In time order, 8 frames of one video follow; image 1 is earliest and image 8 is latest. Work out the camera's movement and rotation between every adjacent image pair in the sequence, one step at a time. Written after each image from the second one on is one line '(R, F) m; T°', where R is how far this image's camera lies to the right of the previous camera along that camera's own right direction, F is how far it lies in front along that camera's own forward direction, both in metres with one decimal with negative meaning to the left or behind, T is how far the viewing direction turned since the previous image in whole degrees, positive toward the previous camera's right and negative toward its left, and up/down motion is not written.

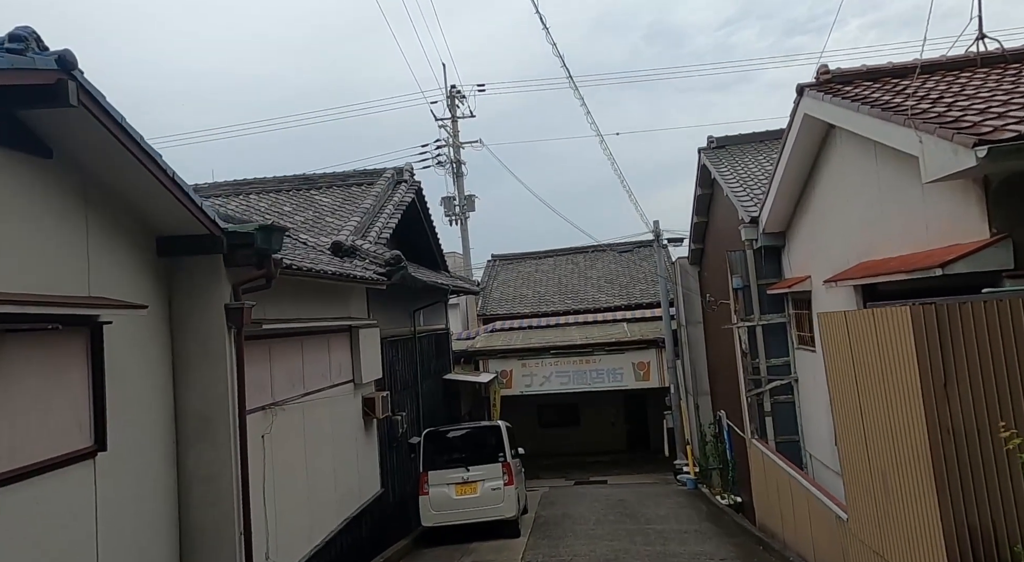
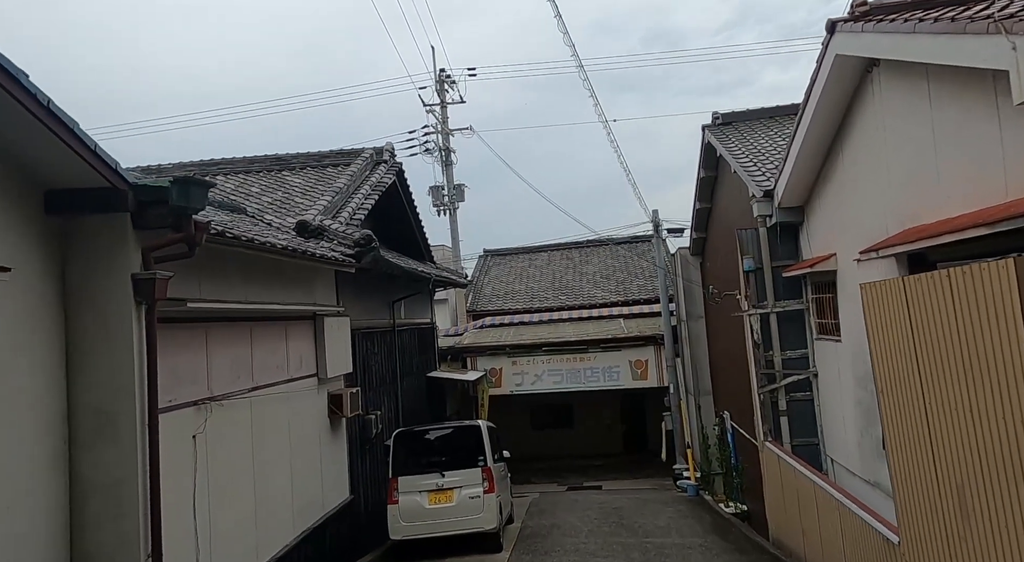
(+0.2, +1.0) m; 0°
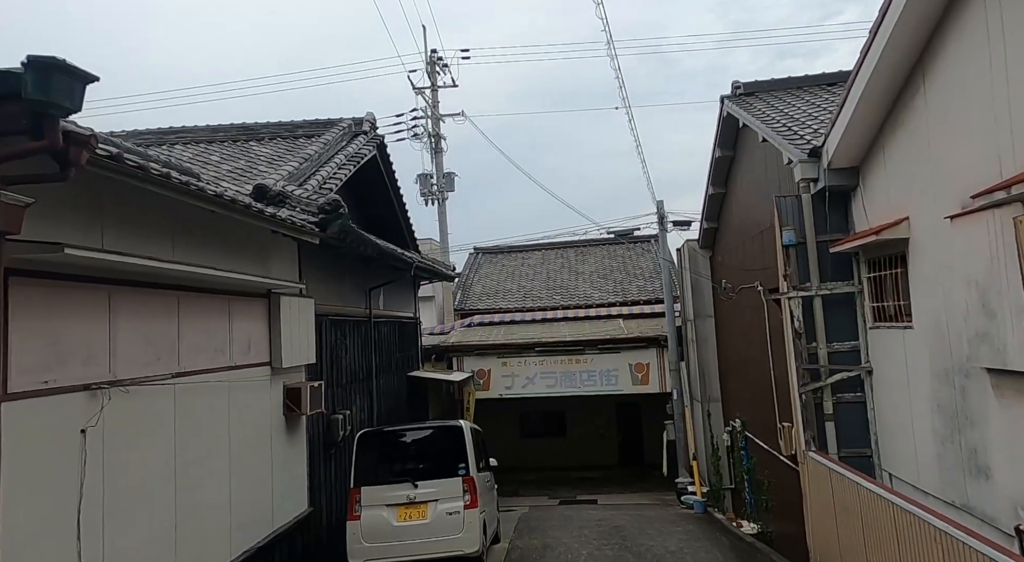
(0.0, +1.3) m; +1°
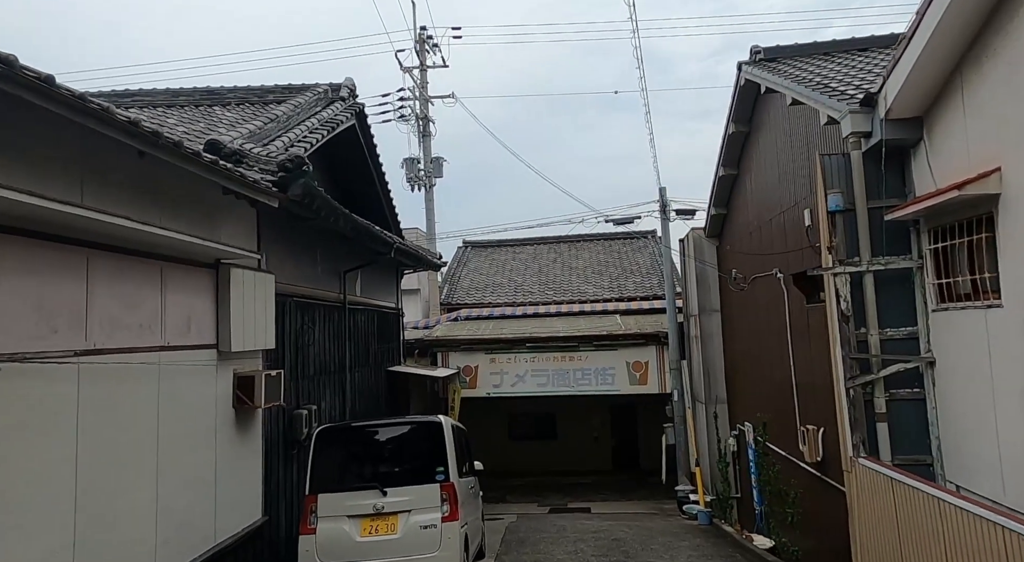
(0.0, +1.1) m; +1°
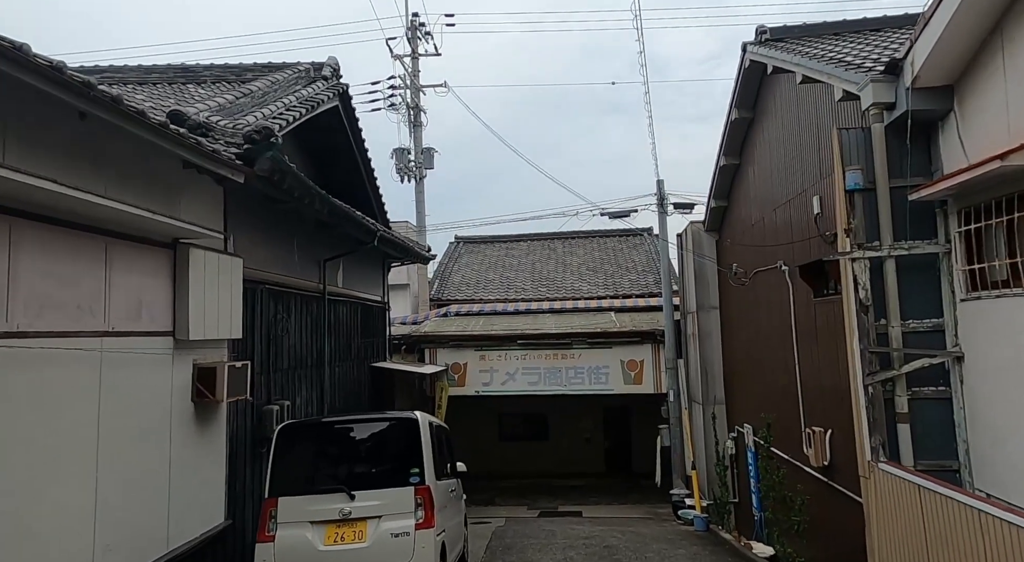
(+0.1, +0.5) m; 0°
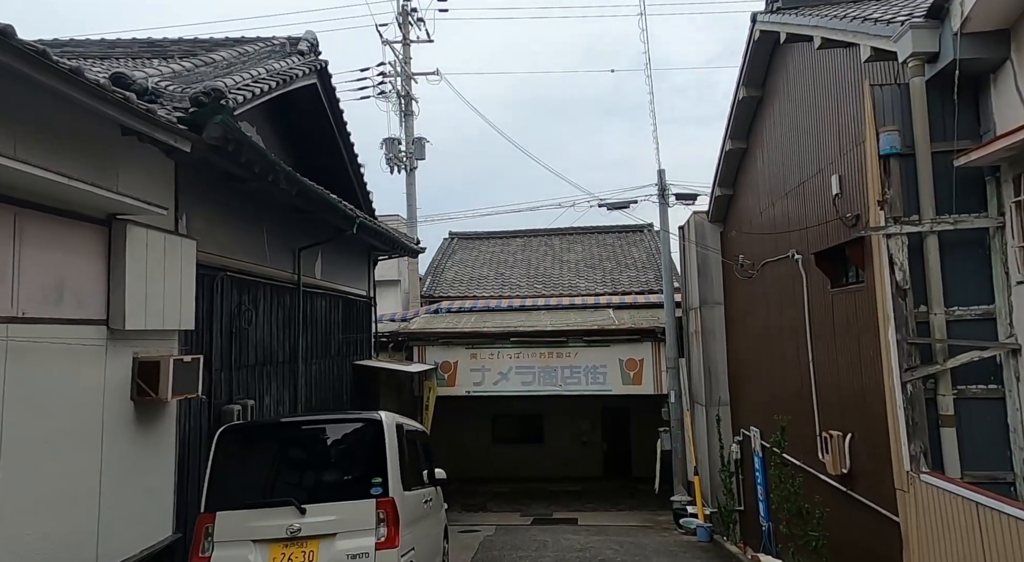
(+0.1, +0.7) m; 0°
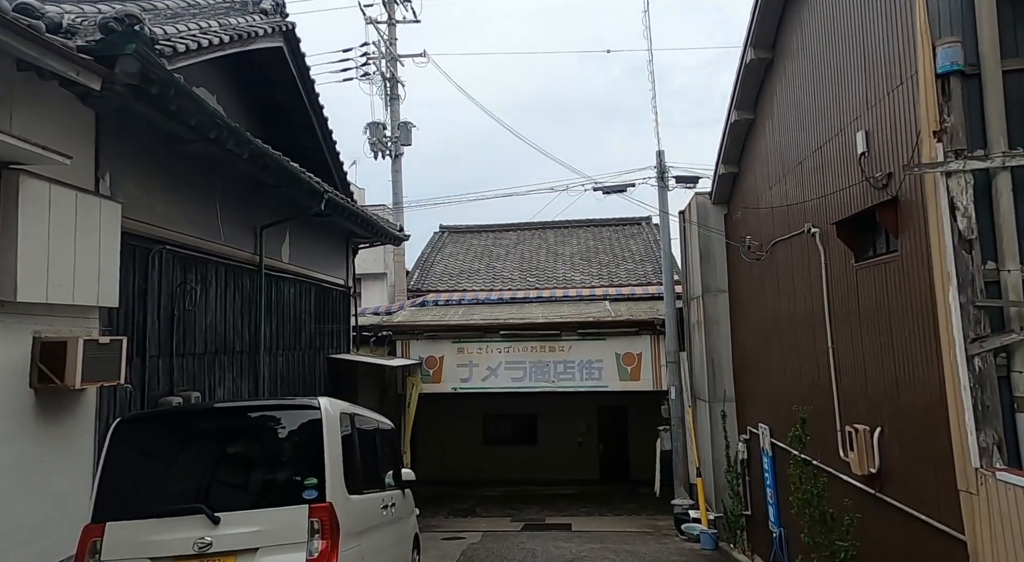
(+0.1, +0.8) m; 0°
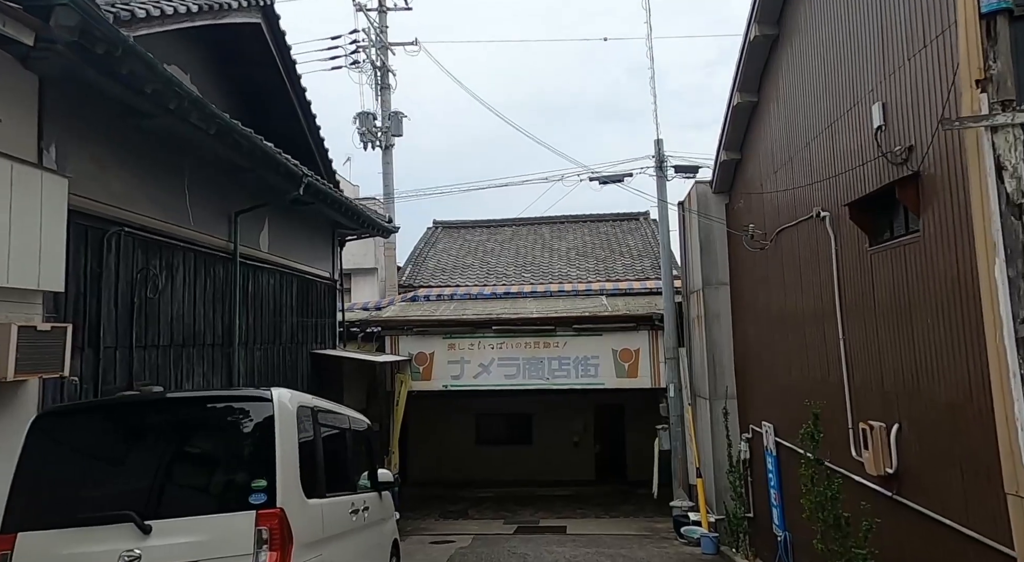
(+0.1, +0.4) m; 0°
